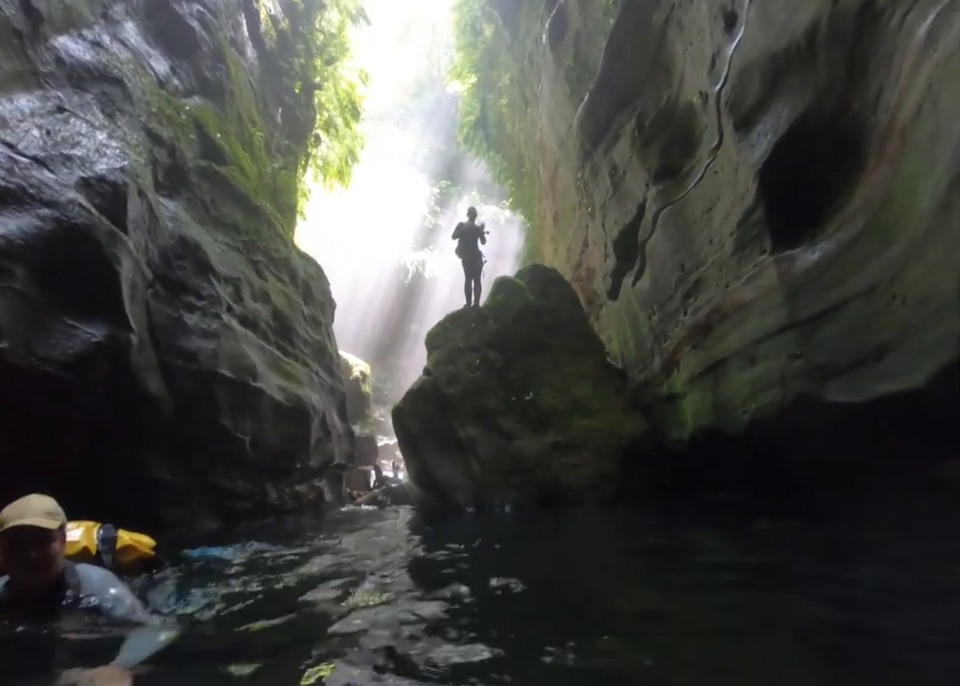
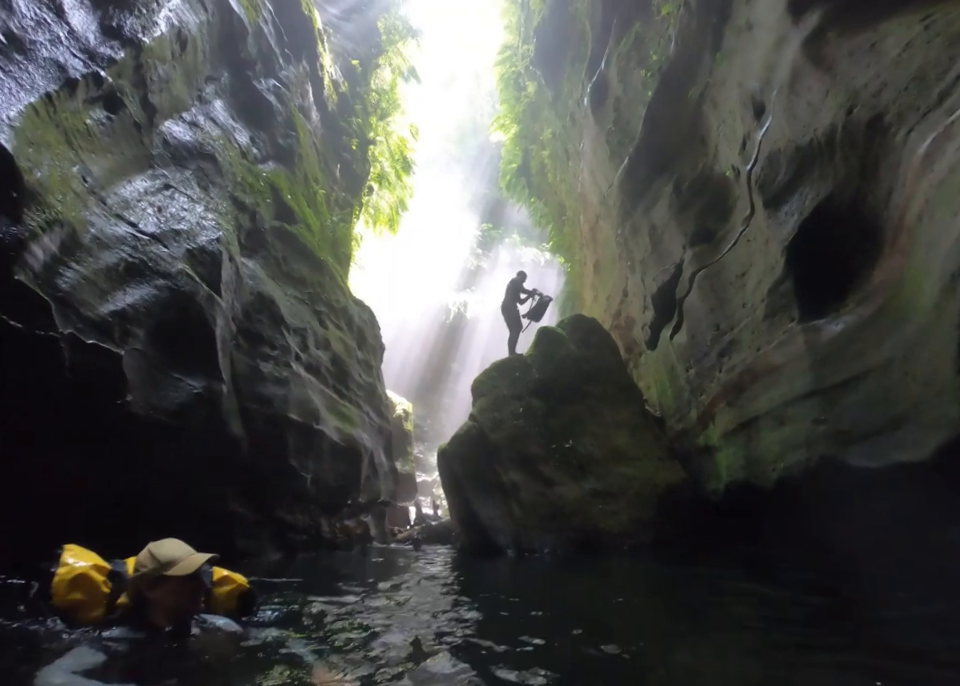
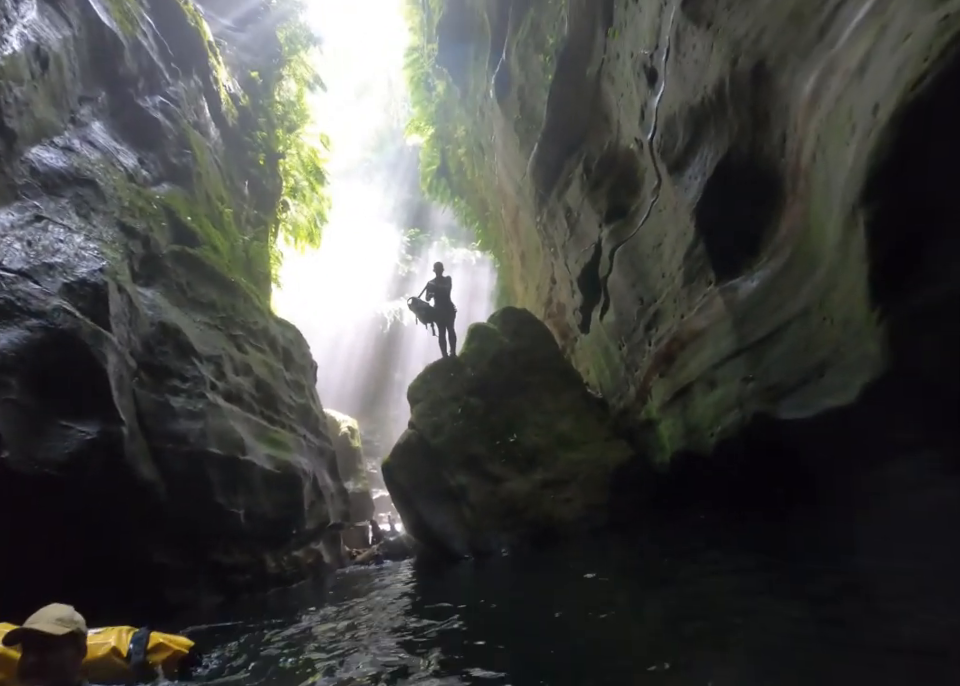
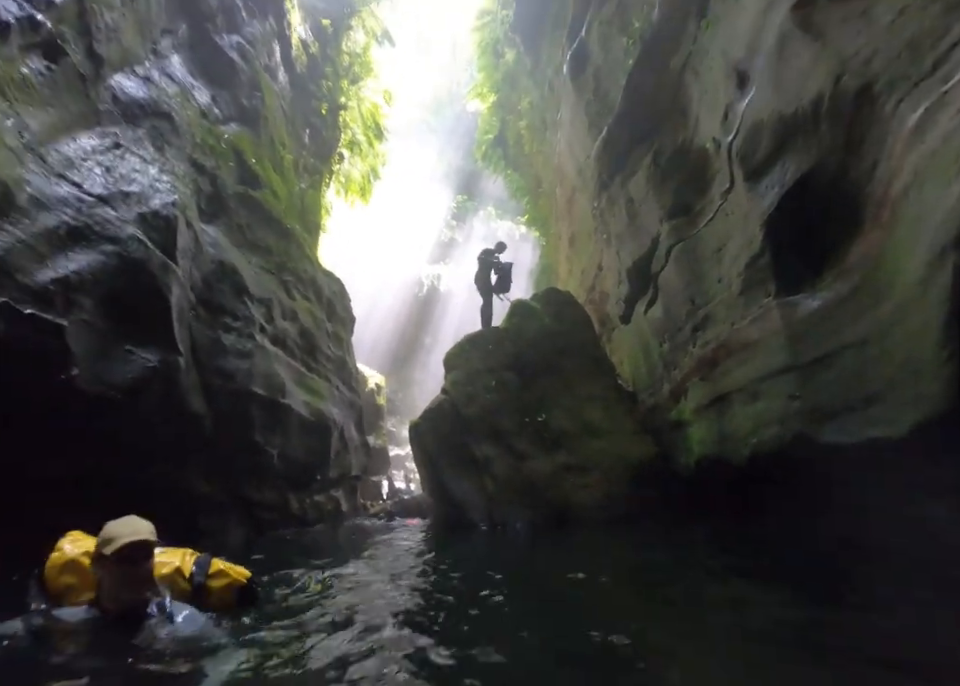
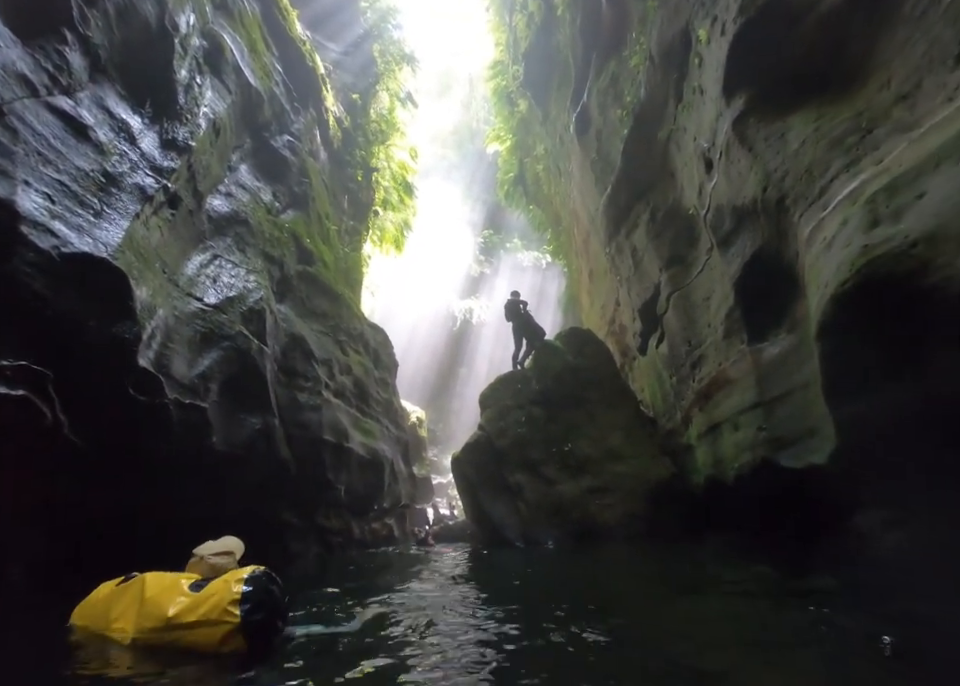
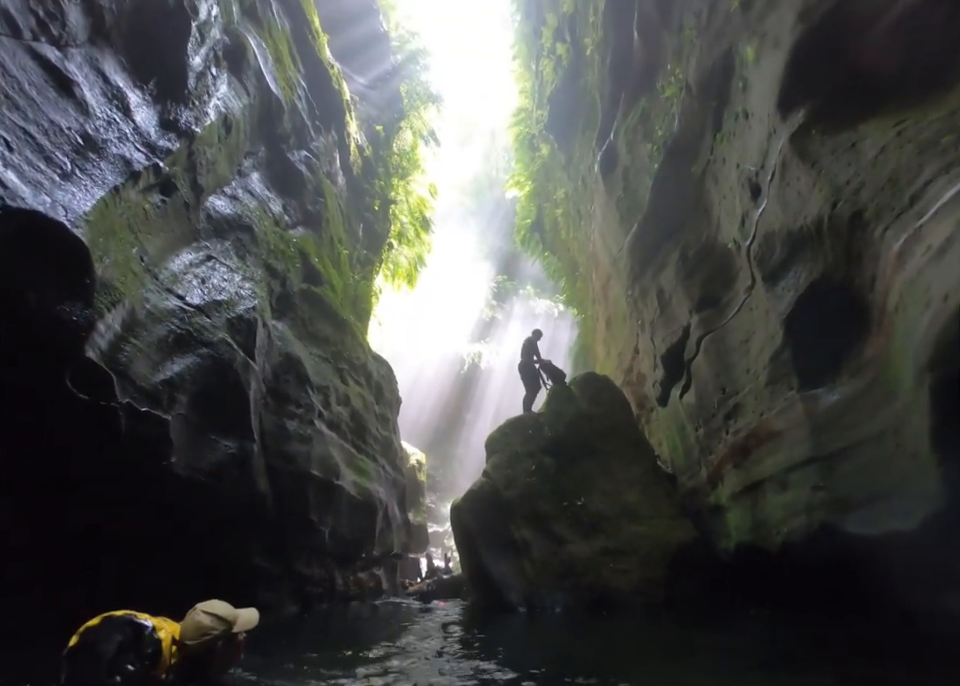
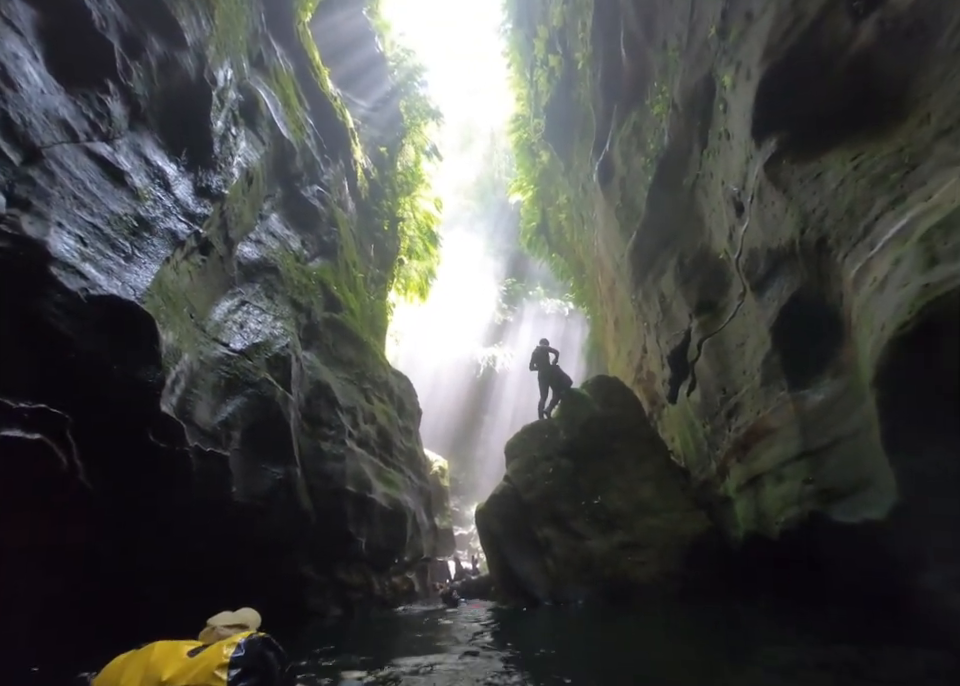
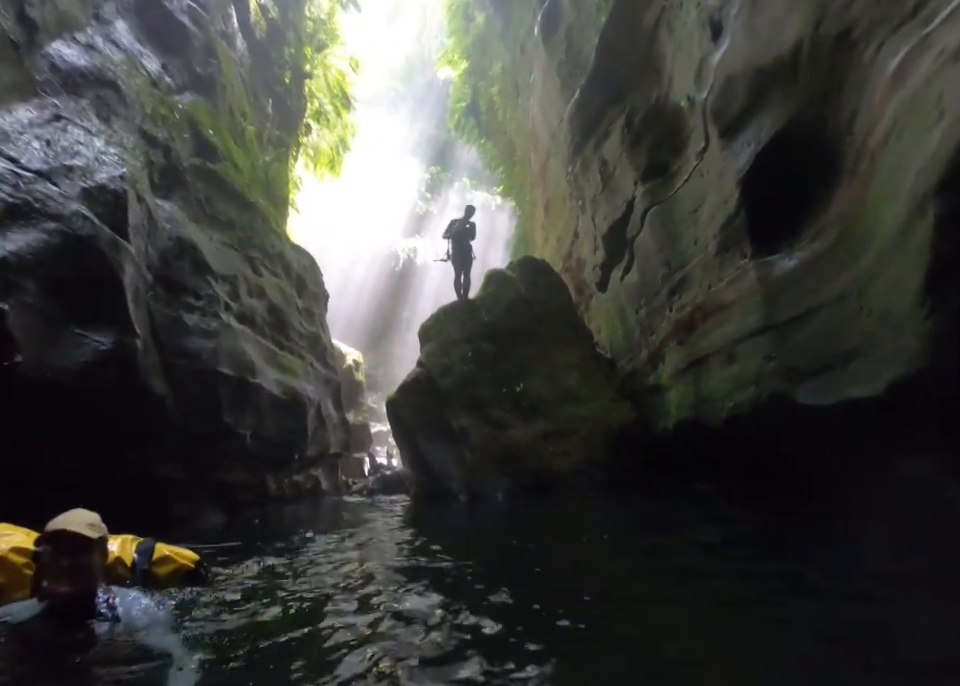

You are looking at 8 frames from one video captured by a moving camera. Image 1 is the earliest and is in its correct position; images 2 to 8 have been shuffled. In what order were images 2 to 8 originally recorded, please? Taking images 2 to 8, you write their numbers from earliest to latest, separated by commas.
3, 8, 4, 2, 6, 7, 5
